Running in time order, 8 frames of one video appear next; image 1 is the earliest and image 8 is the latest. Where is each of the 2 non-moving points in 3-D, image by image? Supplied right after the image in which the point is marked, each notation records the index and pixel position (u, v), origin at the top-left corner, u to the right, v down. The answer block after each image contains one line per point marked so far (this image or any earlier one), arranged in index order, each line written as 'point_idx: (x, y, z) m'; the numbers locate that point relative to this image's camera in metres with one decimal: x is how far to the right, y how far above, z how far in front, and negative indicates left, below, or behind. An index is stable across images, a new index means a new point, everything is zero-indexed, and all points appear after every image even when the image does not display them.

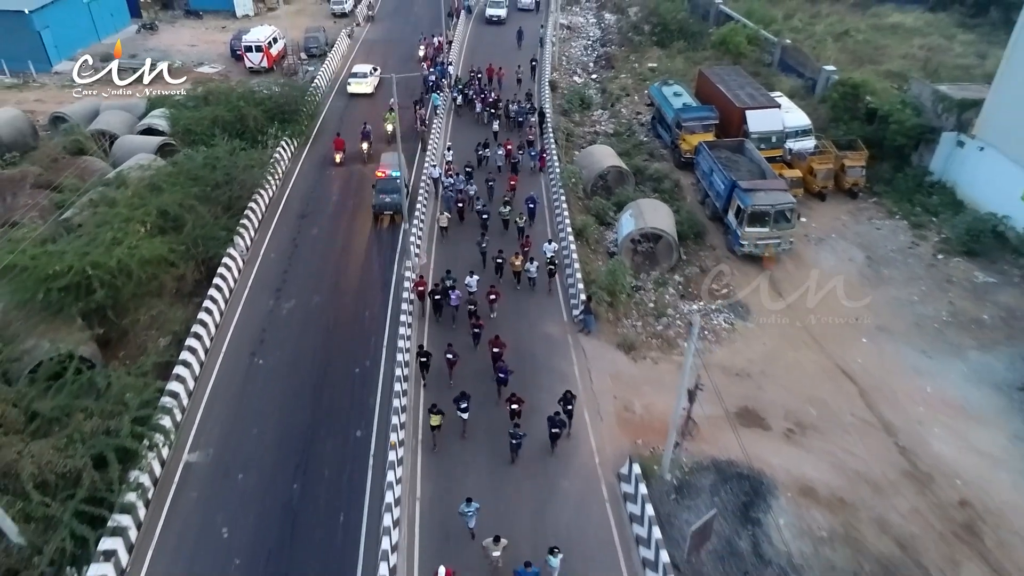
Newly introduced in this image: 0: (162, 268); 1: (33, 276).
0: (-9.1, +0.6, +18.9) m
1: (-11.2, +0.4, +17.1) m
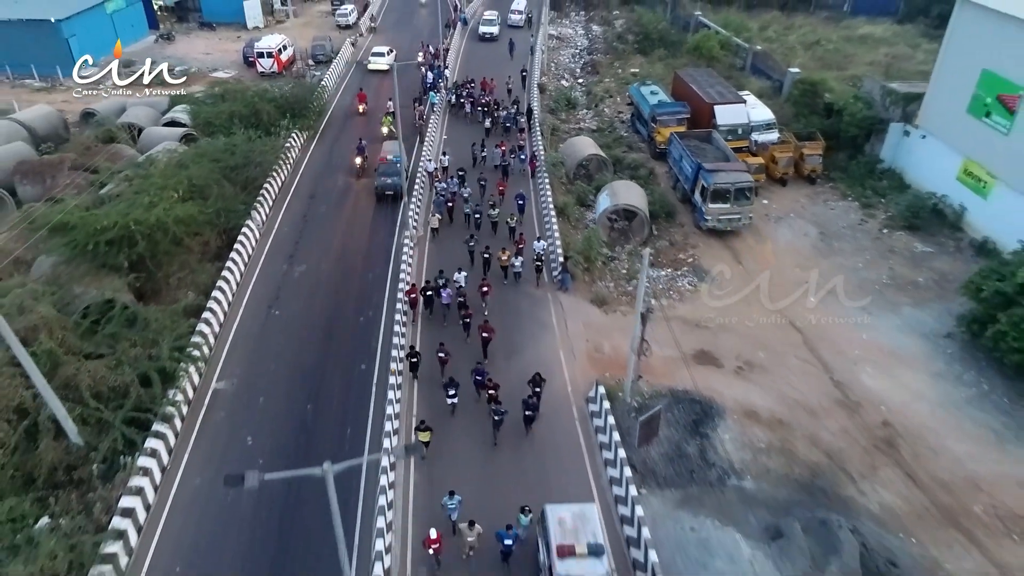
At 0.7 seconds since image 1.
0: (-9.5, +1.8, +21.5) m
1: (-11.7, +1.6, +19.7) m
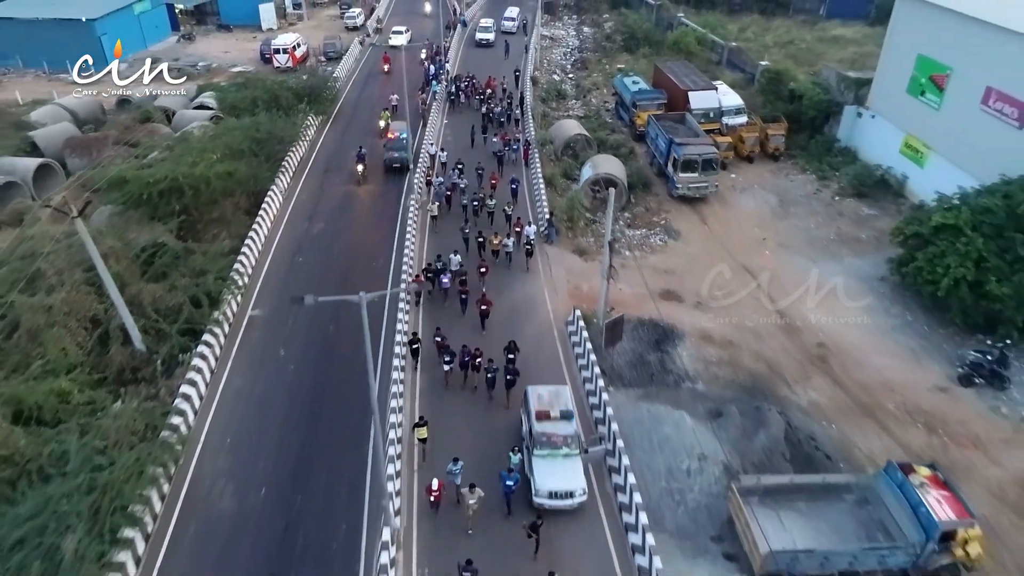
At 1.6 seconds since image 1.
0: (-9.8, +3.5, +24.9) m
1: (-11.9, +3.4, +23.1) m
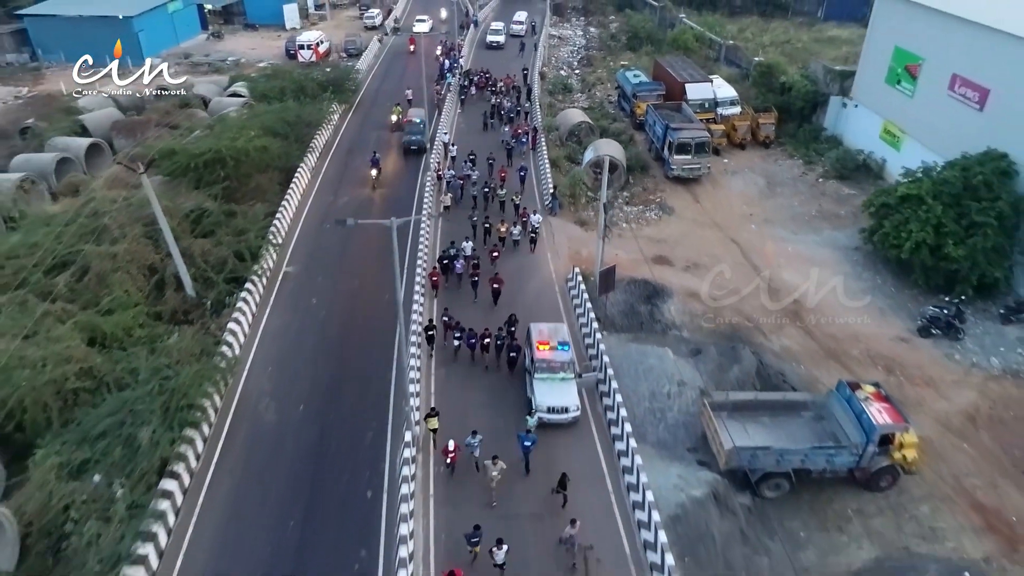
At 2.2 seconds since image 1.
0: (-9.5, +4.9, +27.6) m
1: (-11.7, +4.8, +25.8) m
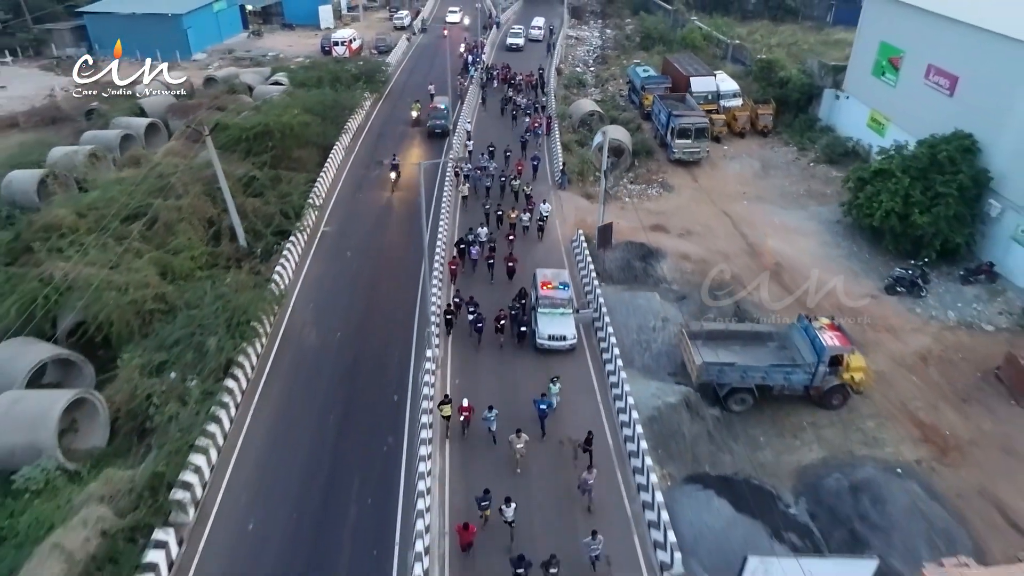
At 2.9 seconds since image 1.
0: (-8.9, +6.5, +31.0) m
1: (-11.1, +6.5, +29.2) m
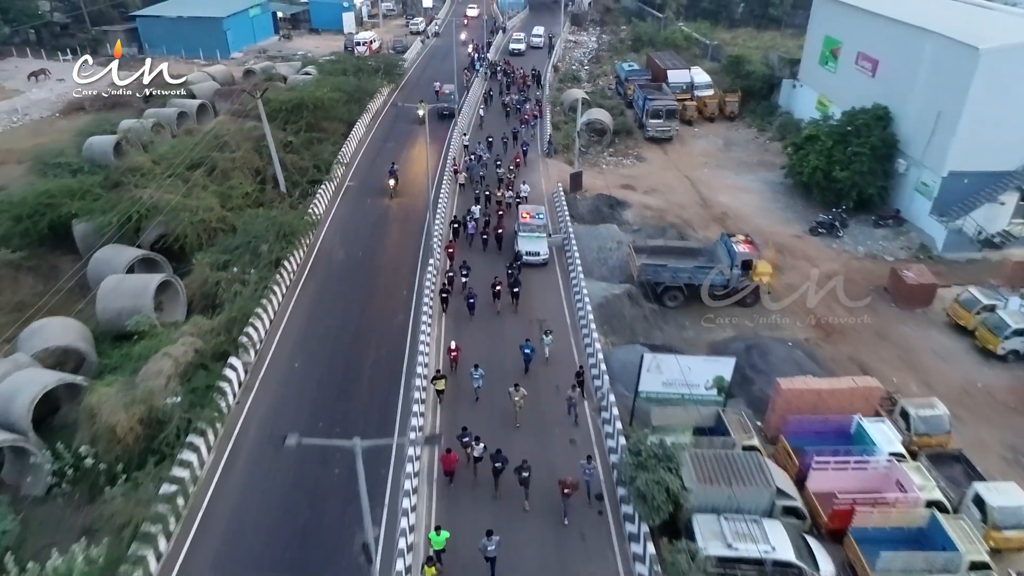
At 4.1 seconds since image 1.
0: (-9.2, +9.1, +36.9) m
1: (-11.4, +9.1, +35.1) m
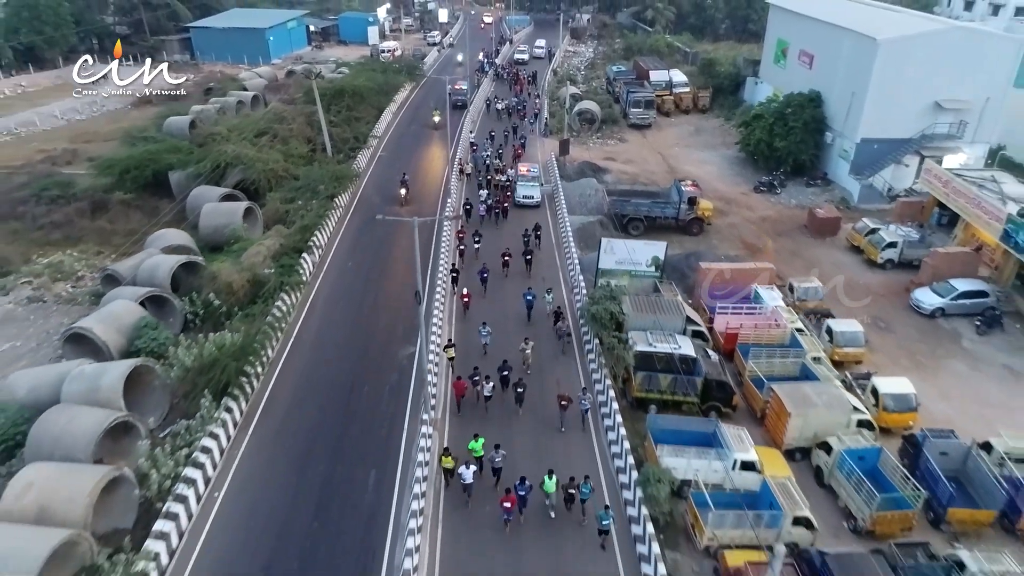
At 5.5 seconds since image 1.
0: (-9.0, +11.8, +44.5) m
1: (-11.3, +11.8, +42.9) m
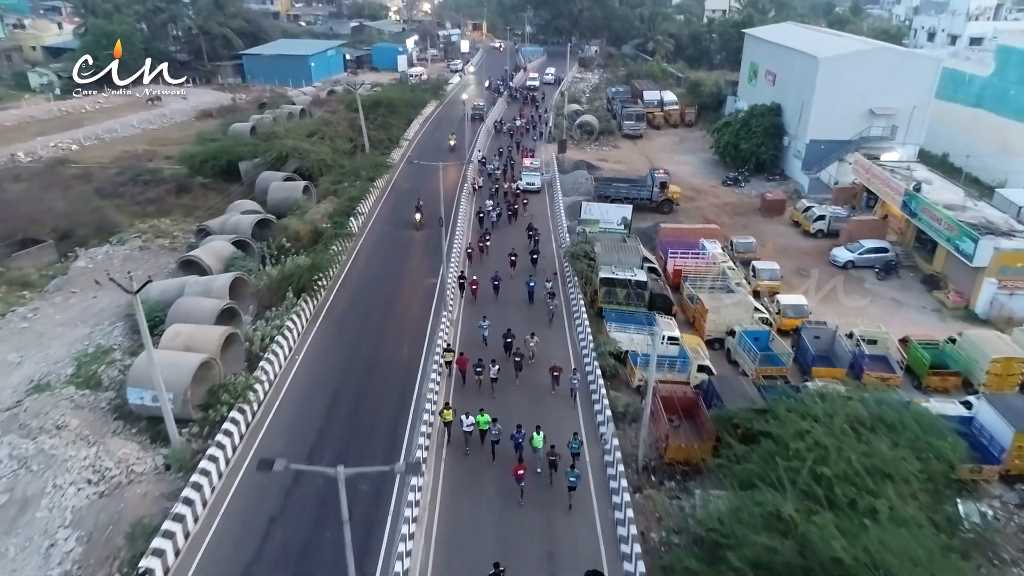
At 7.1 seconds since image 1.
0: (-8.3, +13.0, +52.5) m
1: (-10.6, +13.2, +50.9) m
